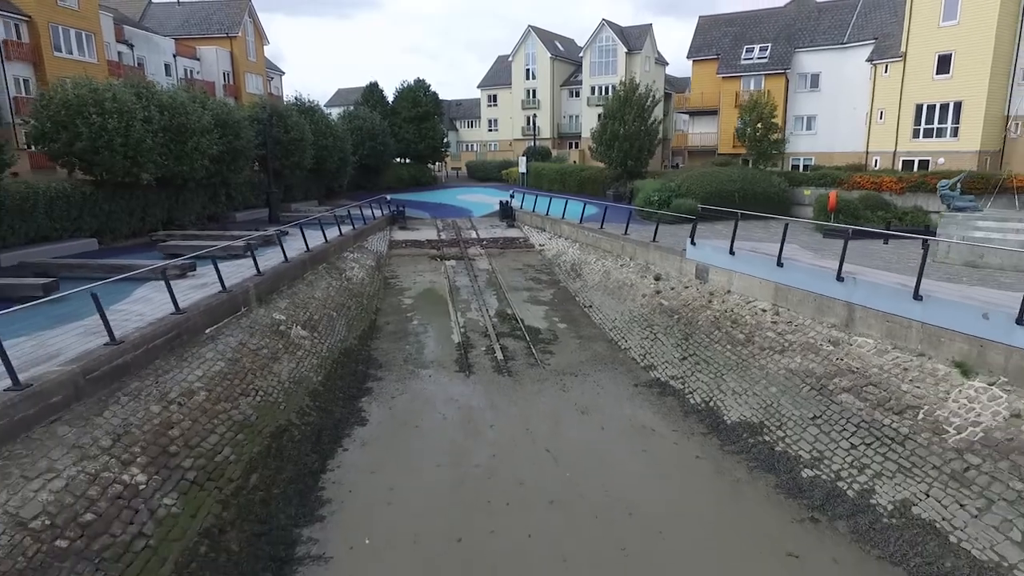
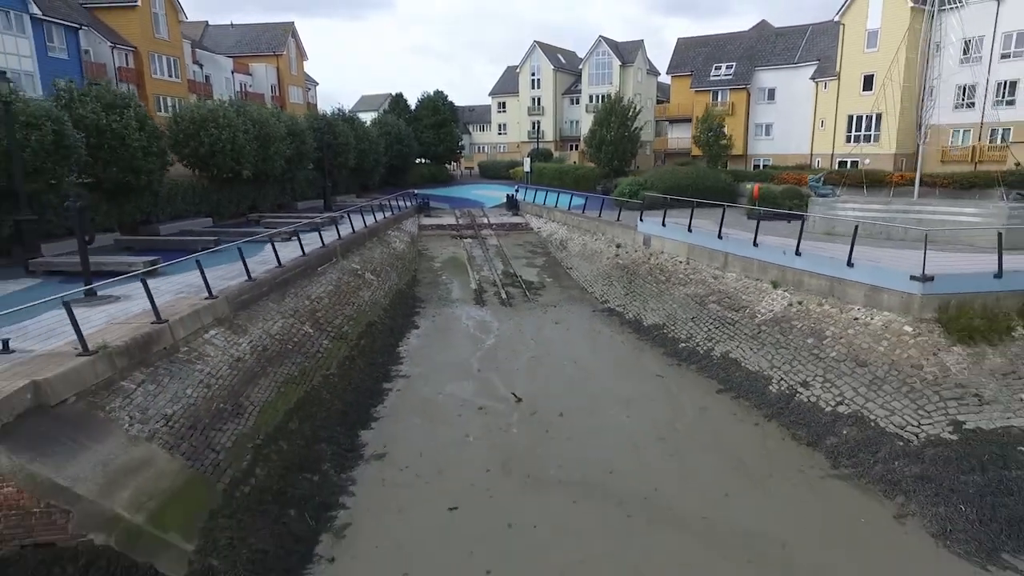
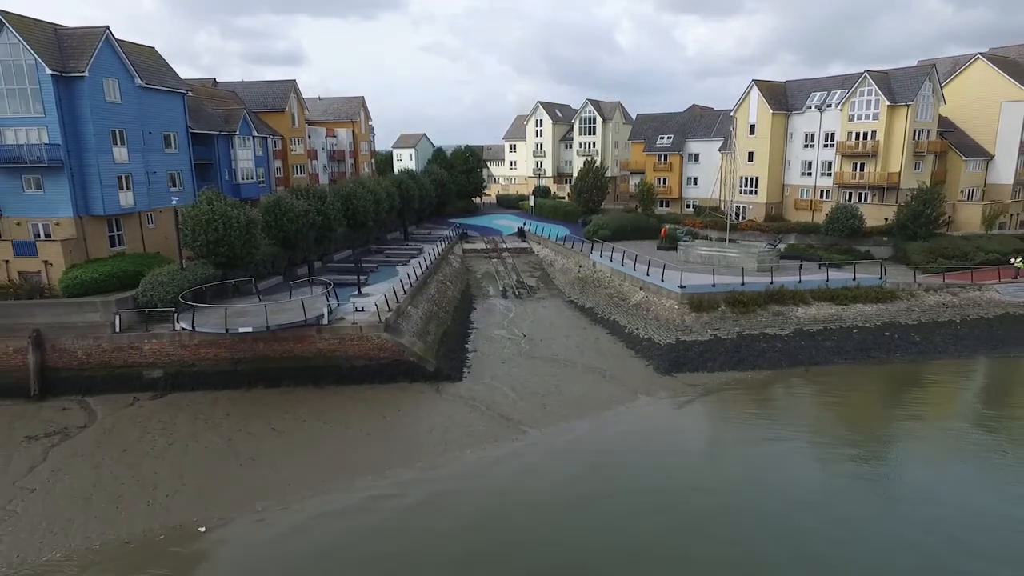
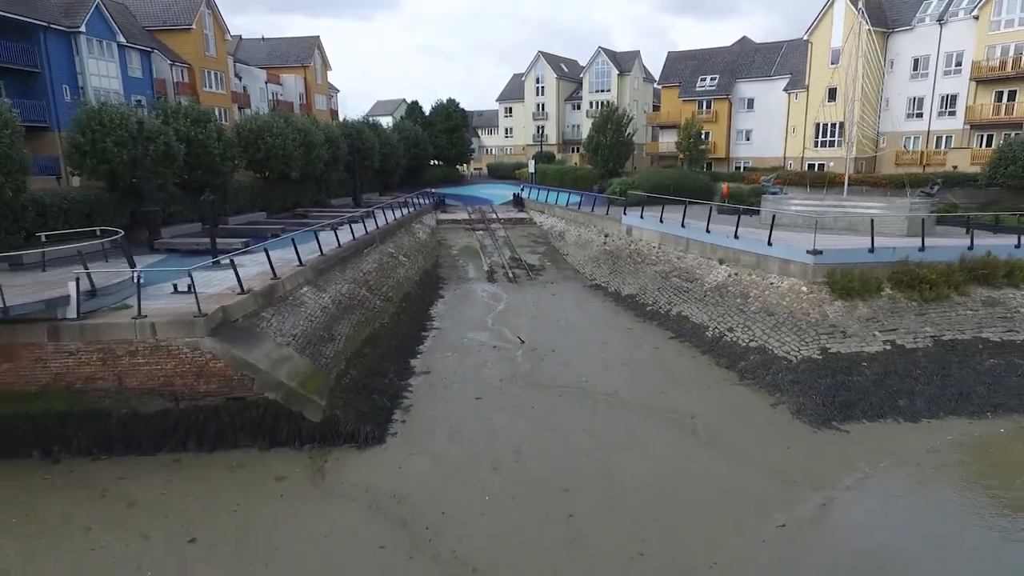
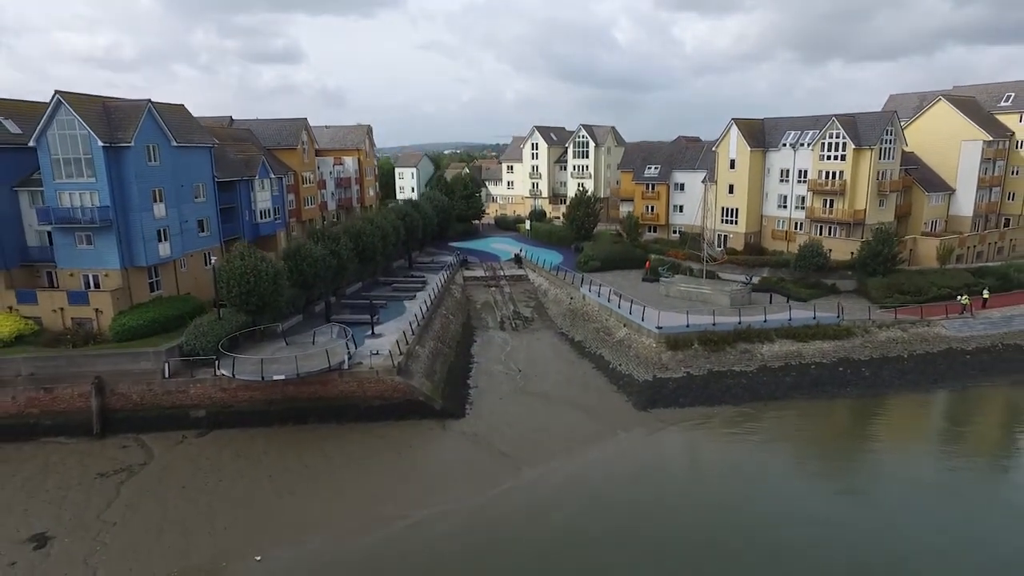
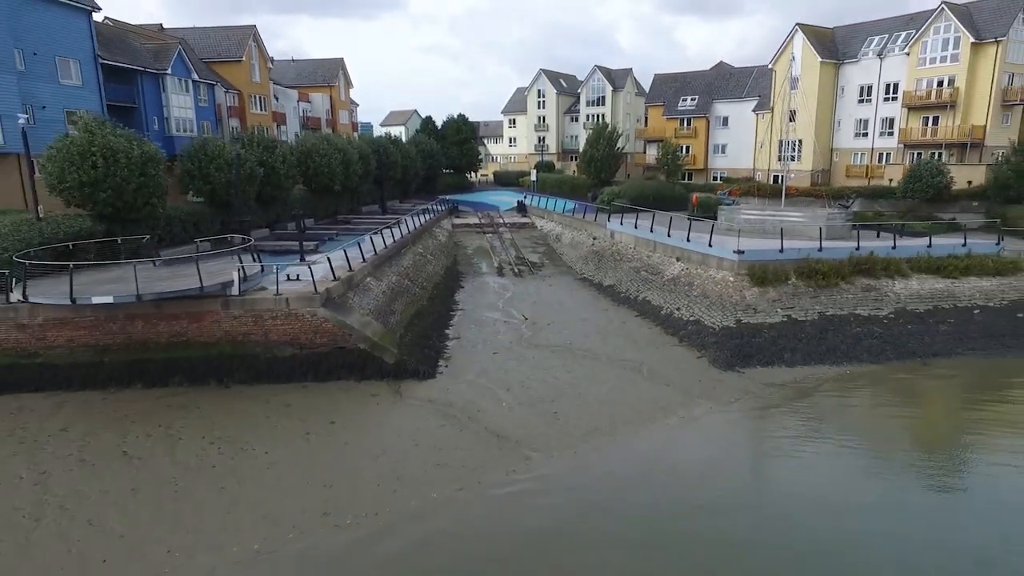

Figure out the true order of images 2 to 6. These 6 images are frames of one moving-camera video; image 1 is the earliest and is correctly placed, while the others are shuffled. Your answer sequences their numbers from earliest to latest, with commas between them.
2, 4, 6, 3, 5
